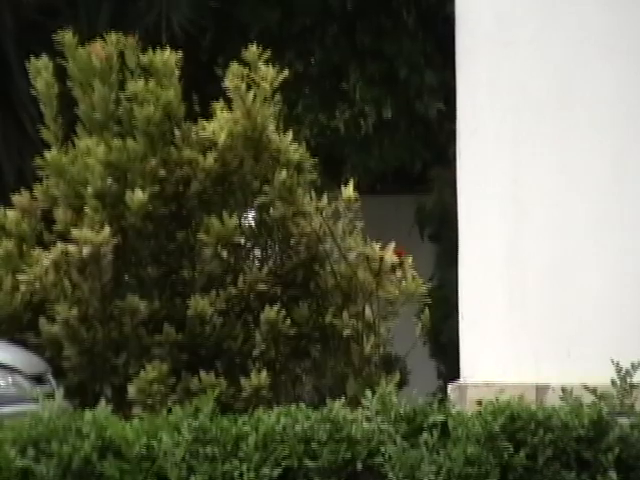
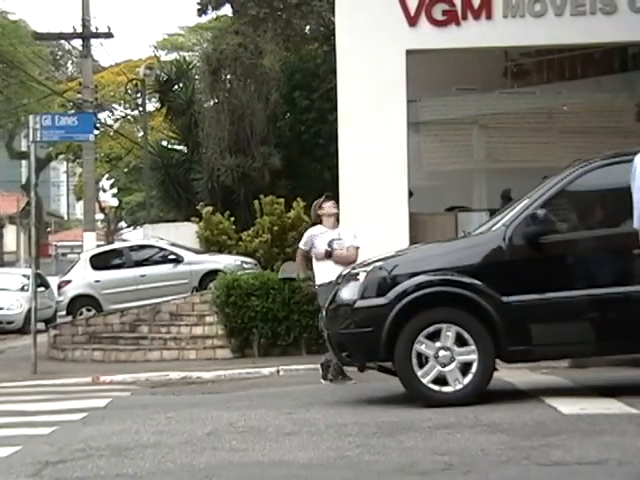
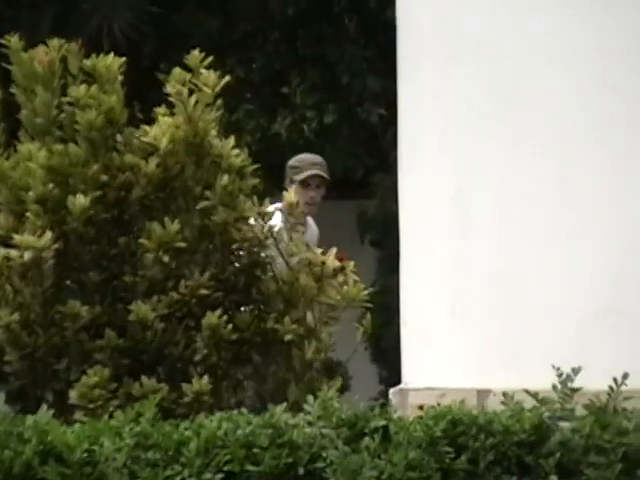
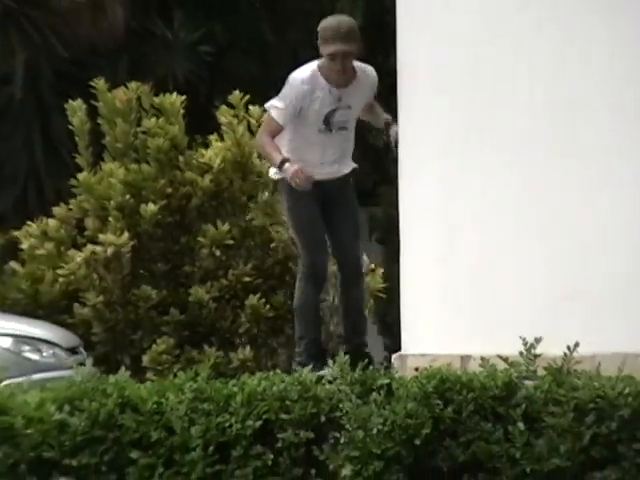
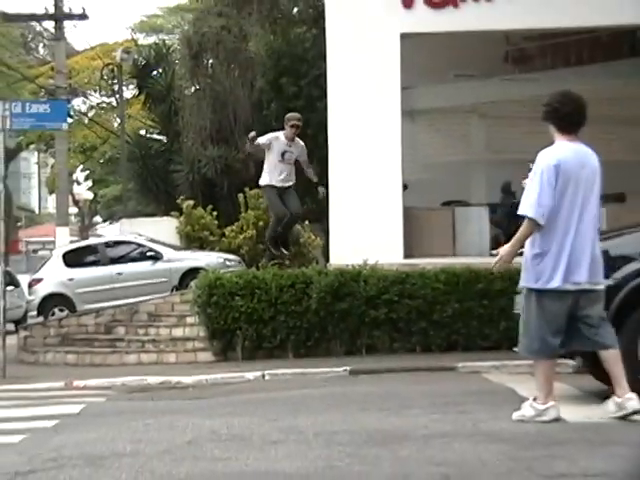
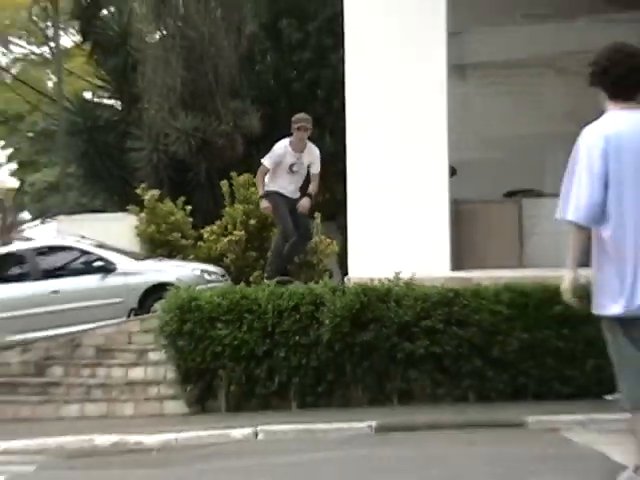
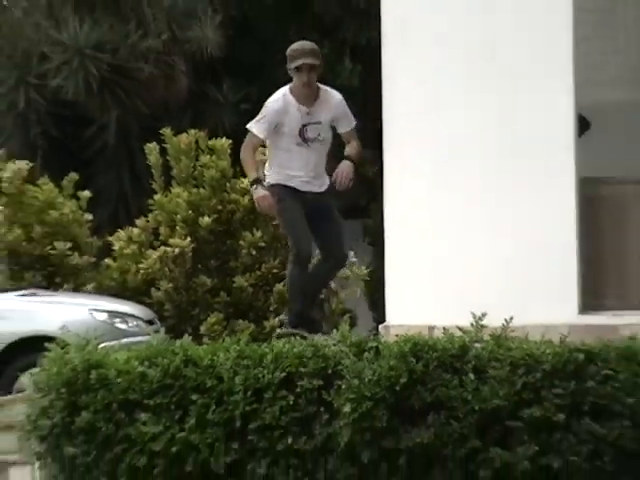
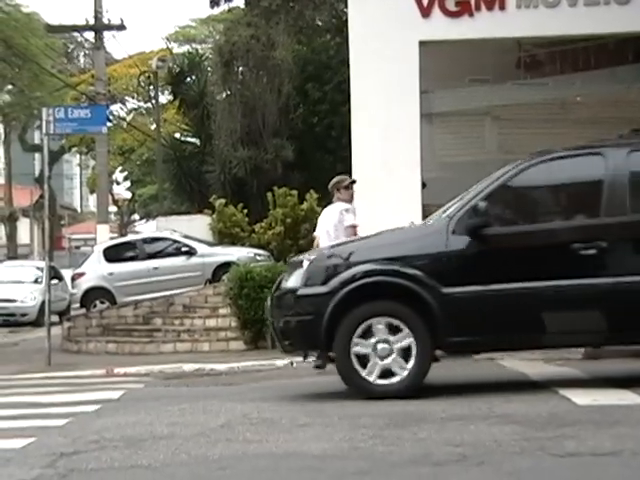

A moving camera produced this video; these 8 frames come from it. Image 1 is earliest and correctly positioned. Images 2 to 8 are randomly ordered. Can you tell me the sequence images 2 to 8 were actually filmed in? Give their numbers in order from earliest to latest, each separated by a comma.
3, 4, 7, 6, 5, 2, 8
